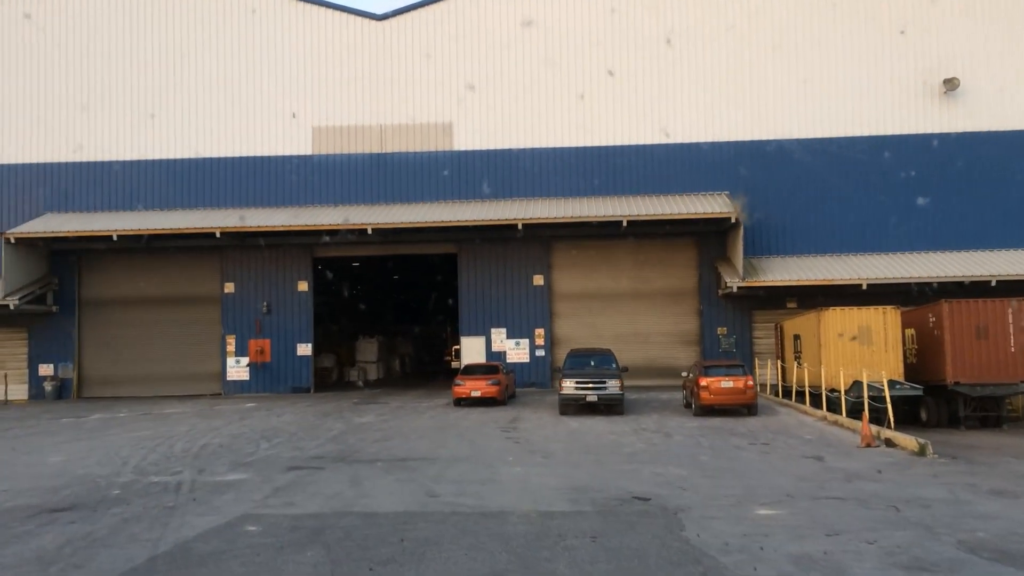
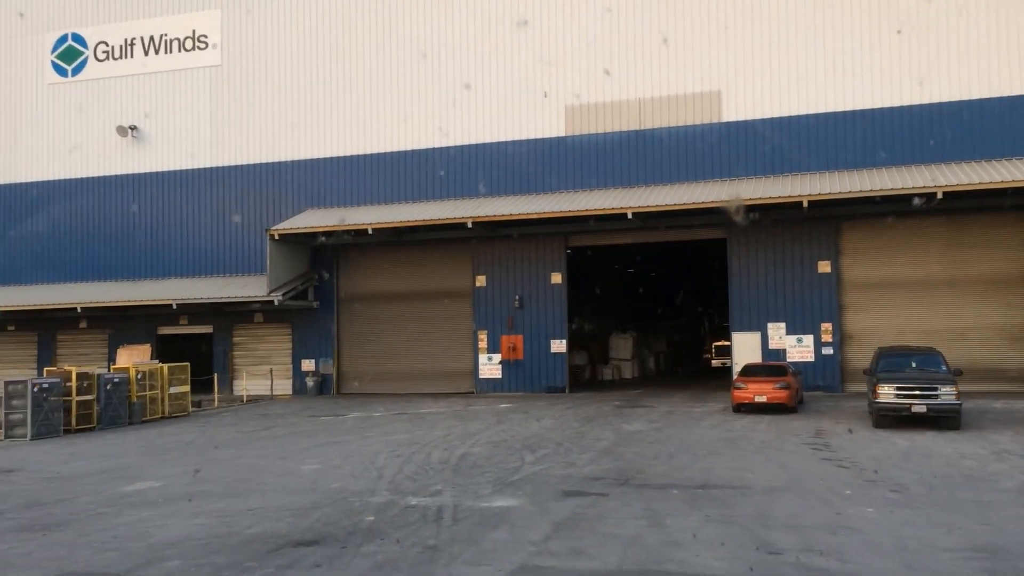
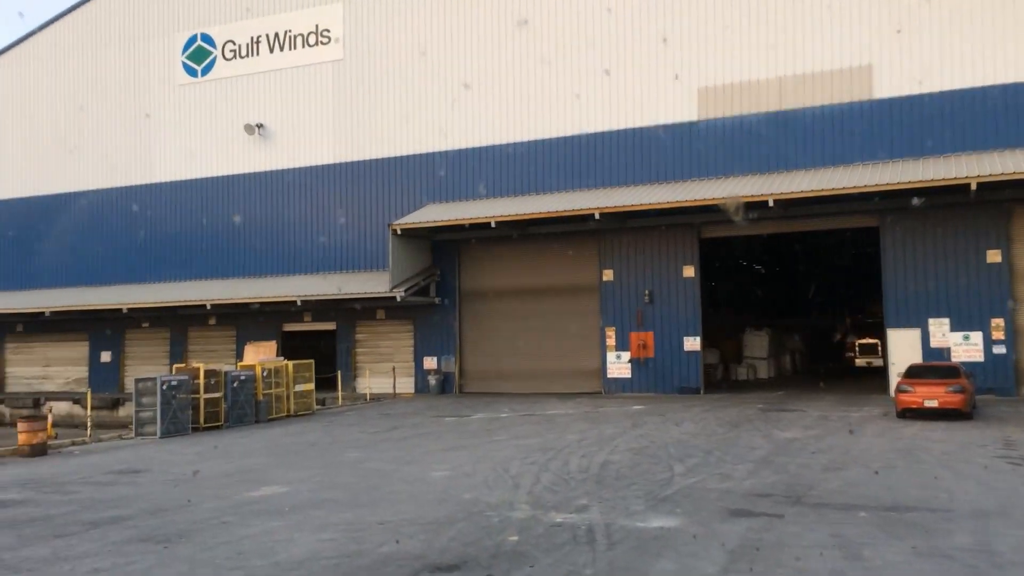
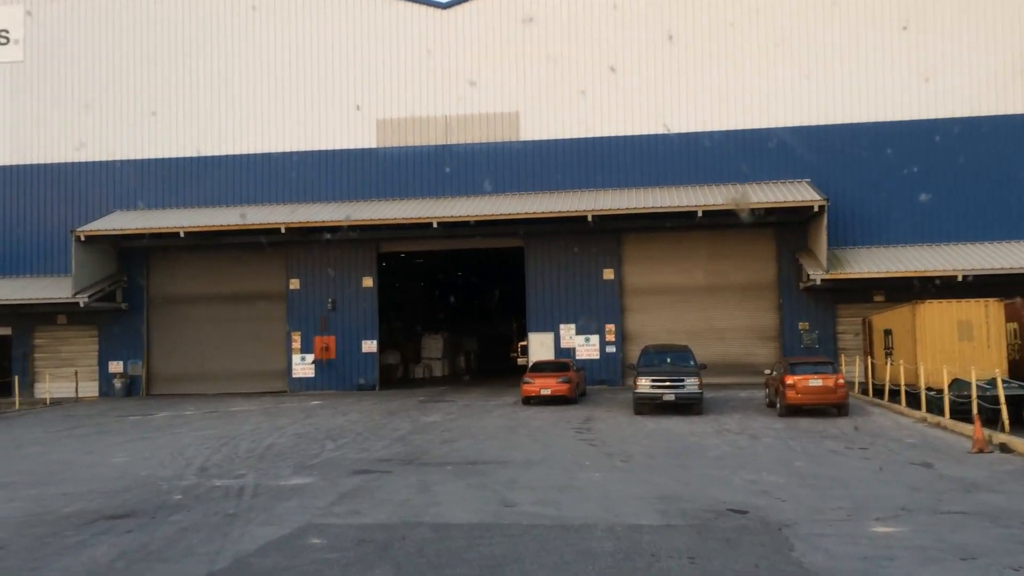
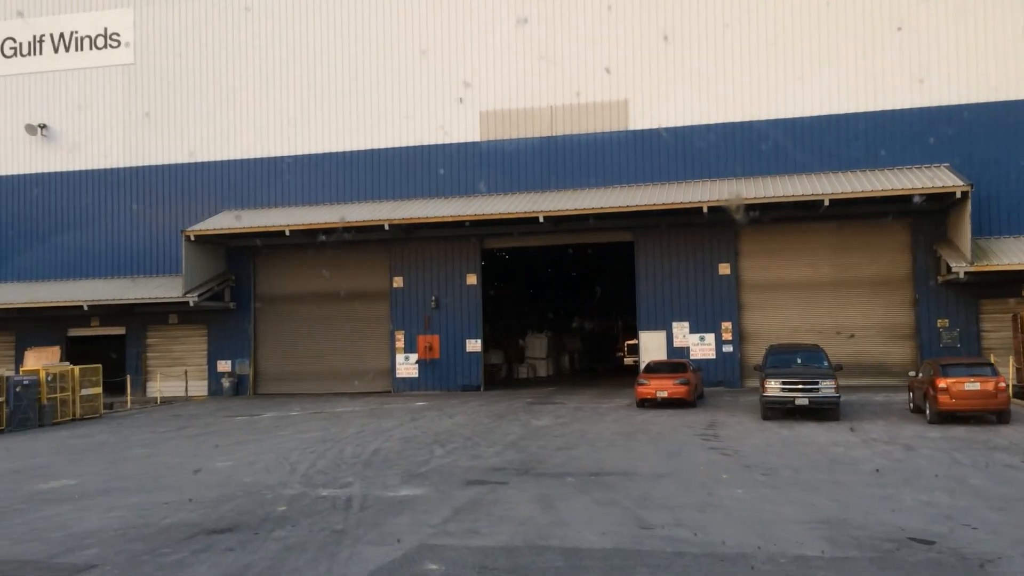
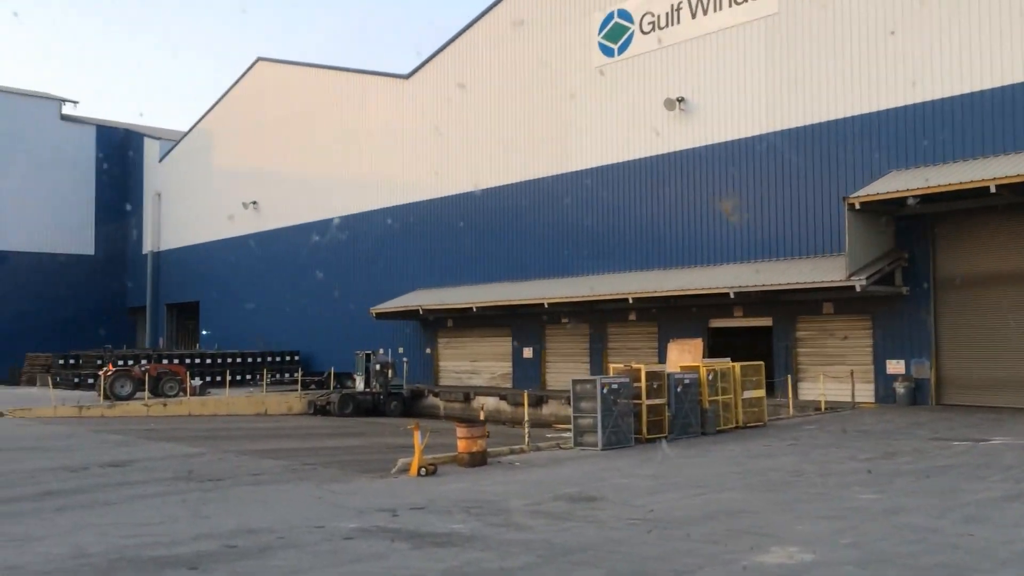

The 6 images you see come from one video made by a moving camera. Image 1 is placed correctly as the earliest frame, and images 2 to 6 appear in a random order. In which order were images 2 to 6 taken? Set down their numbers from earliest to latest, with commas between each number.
4, 5, 2, 3, 6
